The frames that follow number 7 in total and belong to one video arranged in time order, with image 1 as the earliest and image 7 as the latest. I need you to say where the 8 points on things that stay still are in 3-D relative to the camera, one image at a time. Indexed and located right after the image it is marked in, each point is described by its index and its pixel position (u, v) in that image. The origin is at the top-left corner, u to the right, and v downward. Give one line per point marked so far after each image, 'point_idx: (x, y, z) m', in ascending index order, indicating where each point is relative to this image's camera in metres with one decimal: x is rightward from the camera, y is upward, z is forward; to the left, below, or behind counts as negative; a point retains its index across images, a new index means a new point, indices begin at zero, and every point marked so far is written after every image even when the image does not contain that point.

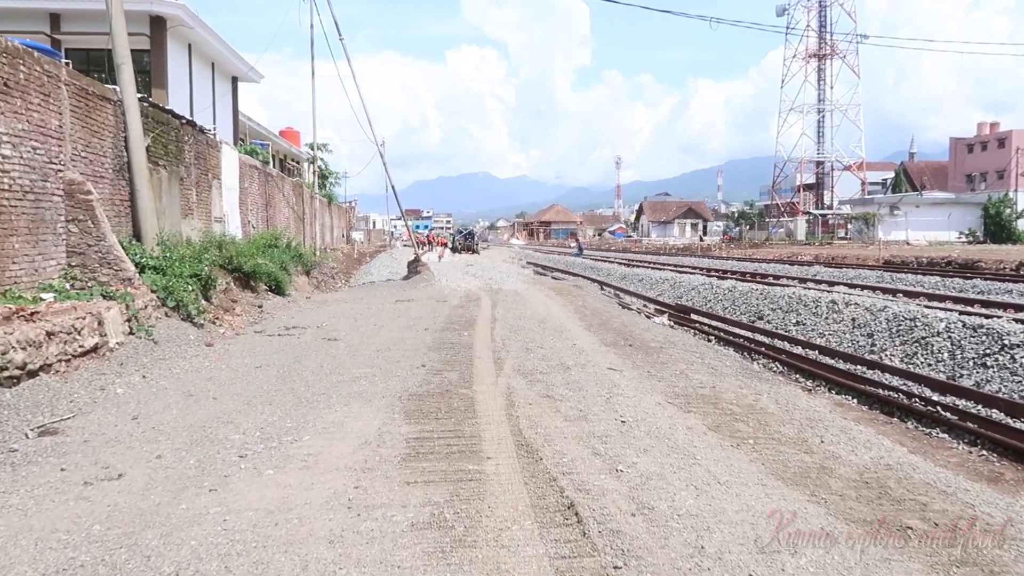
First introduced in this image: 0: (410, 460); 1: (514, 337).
0: (-0.7, -1.1, +5.1) m
1: (0.0, -0.7, +10.9) m
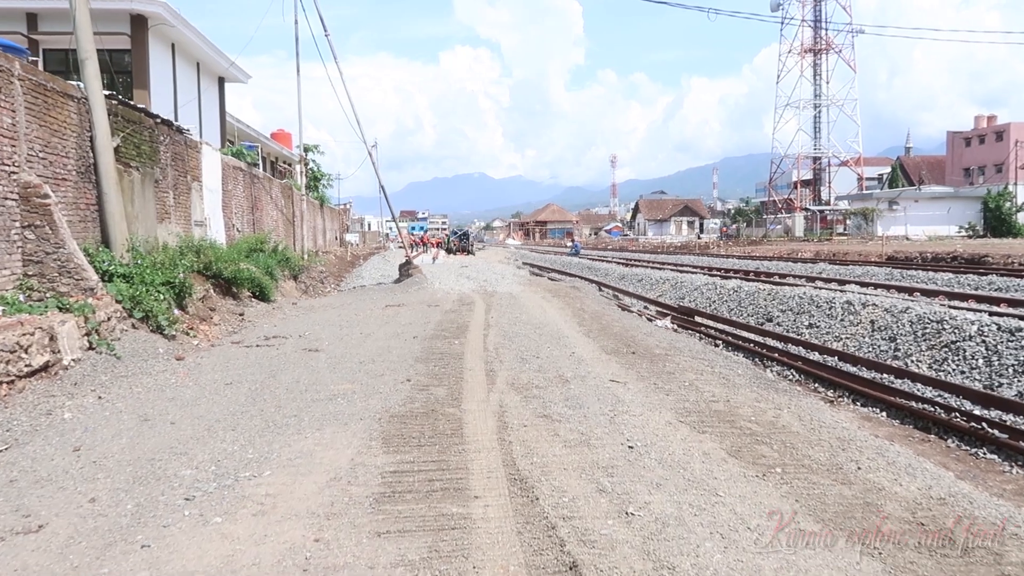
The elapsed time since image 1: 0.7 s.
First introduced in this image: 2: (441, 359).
0: (-0.7, -1.2, +4.4) m
1: (0.0, -0.7, +10.1) m
2: (-0.8, -0.8, +9.4) m
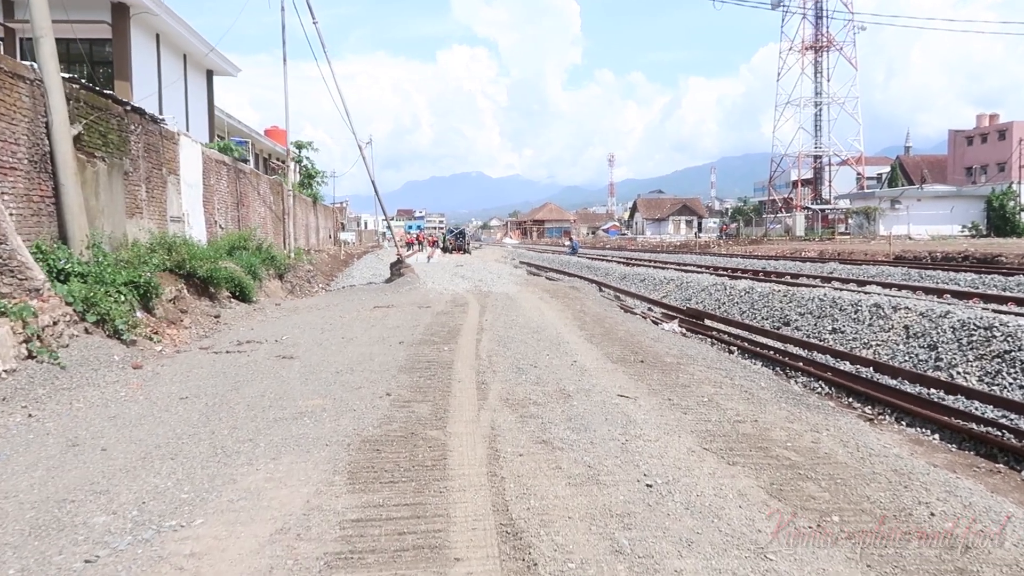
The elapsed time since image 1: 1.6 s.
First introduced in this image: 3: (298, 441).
0: (-0.7, -1.2, +3.4) m
1: (-0.1, -0.8, +9.2) m
2: (-0.9, -0.8, +8.4) m
3: (-1.5, -1.1, +5.6) m
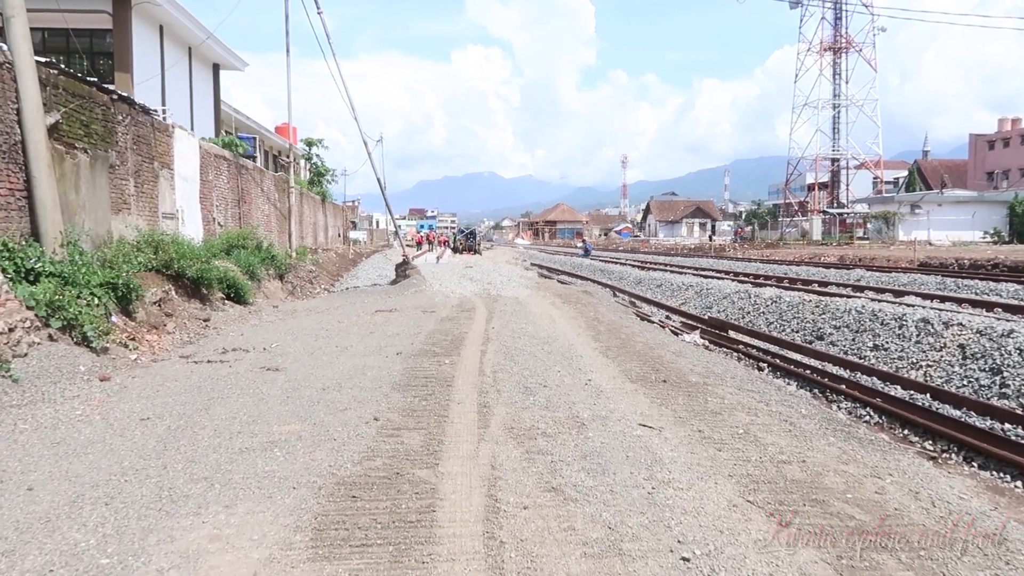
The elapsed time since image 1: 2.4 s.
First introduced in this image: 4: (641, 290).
0: (-0.8, -1.3, +2.5) m
1: (0.0, -0.8, +8.3) m
2: (-0.8, -0.9, +7.5) m
3: (-1.5, -1.1, +4.7) m
4: (+3.1, 0.0, +19.3) m
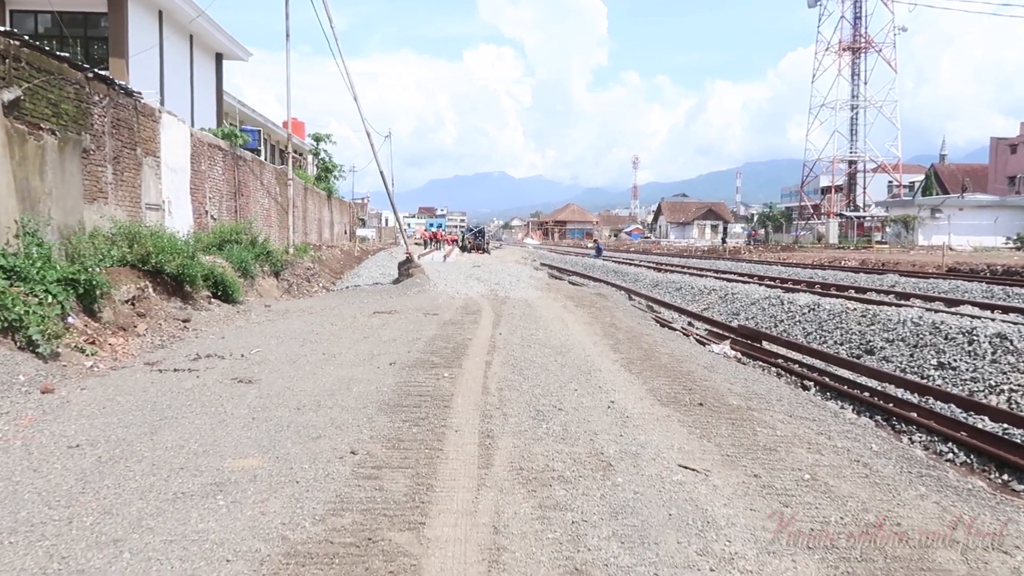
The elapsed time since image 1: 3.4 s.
0: (-0.7, -1.3, +1.4) m
1: (+0.1, -0.9, +7.1) m
2: (-0.8, -0.9, +6.3) m
3: (-1.4, -1.1, +3.5) m
4: (+3.3, -0.1, +18.1) m
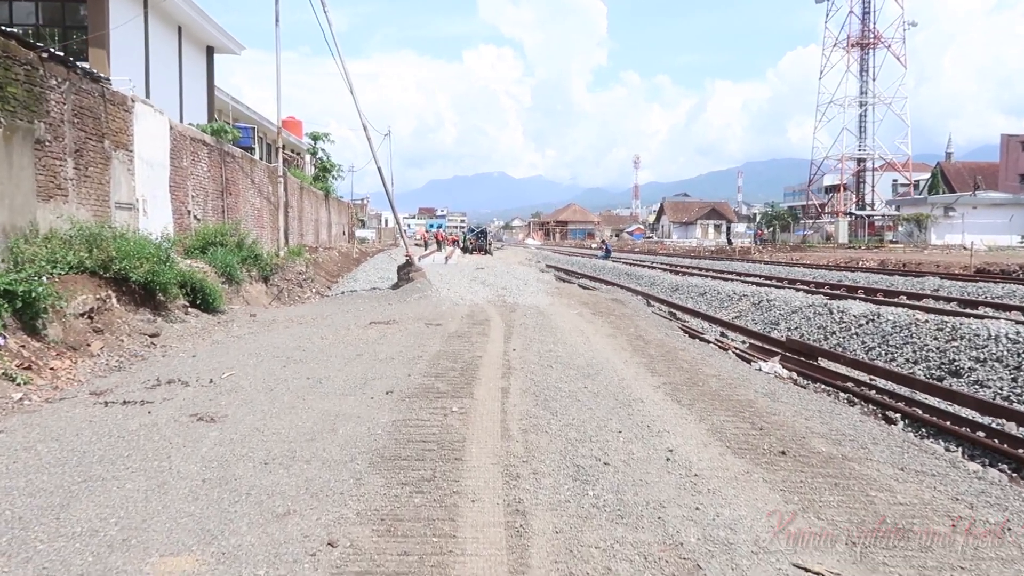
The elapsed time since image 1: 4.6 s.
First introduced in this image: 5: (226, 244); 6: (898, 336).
0: (-0.6, -1.4, -0.1) m
1: (+0.2, -1.0, +5.7) m
2: (-0.6, -1.1, +4.9) m
3: (-1.2, -1.3, +2.1) m
4: (+3.5, -0.2, +16.7) m
5: (-5.8, +0.9, +16.3) m
6: (+4.4, -0.5, +9.1) m
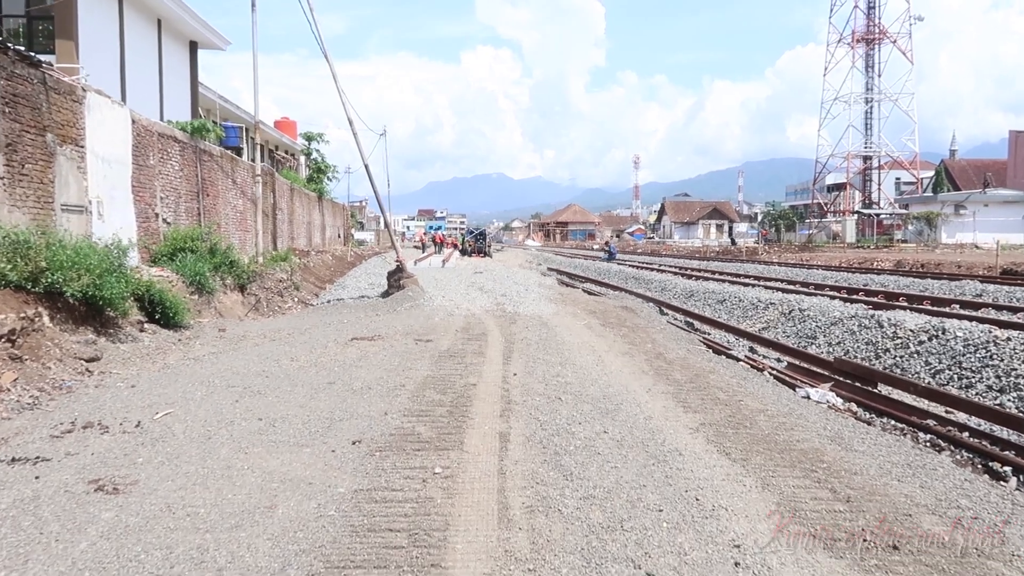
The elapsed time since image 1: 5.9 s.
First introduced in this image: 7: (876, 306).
0: (-0.5, -1.5, -1.5) m
1: (+0.2, -1.1, +4.2) m
2: (-0.6, -1.2, +3.4) m
3: (-1.2, -1.4, +0.6) m
4: (+3.5, -0.3, +15.2) m
5: (-5.8, +0.7, +14.9) m
6: (+4.4, -0.7, +7.6) m
7: (+5.1, -0.2, +11.4) m
